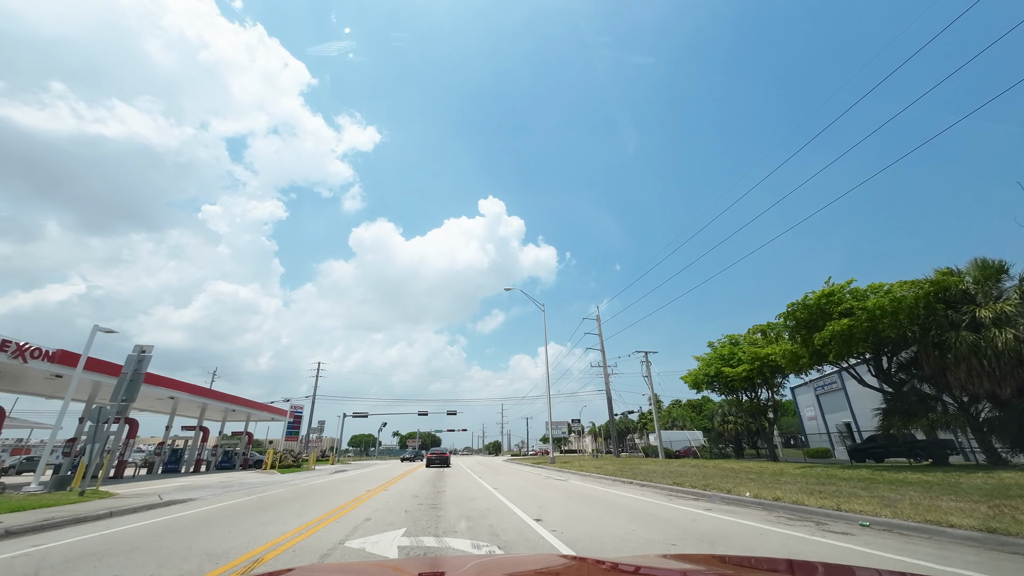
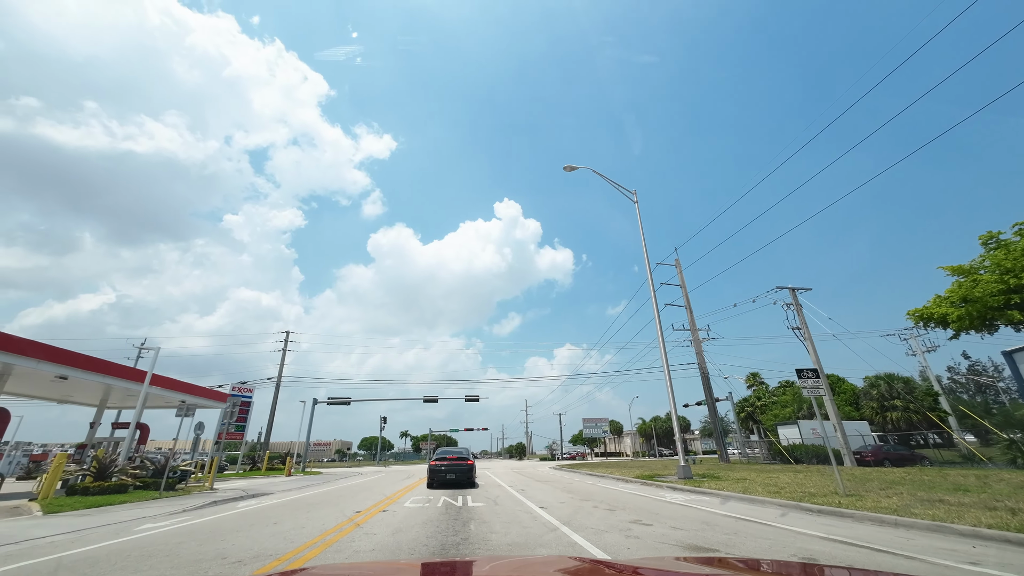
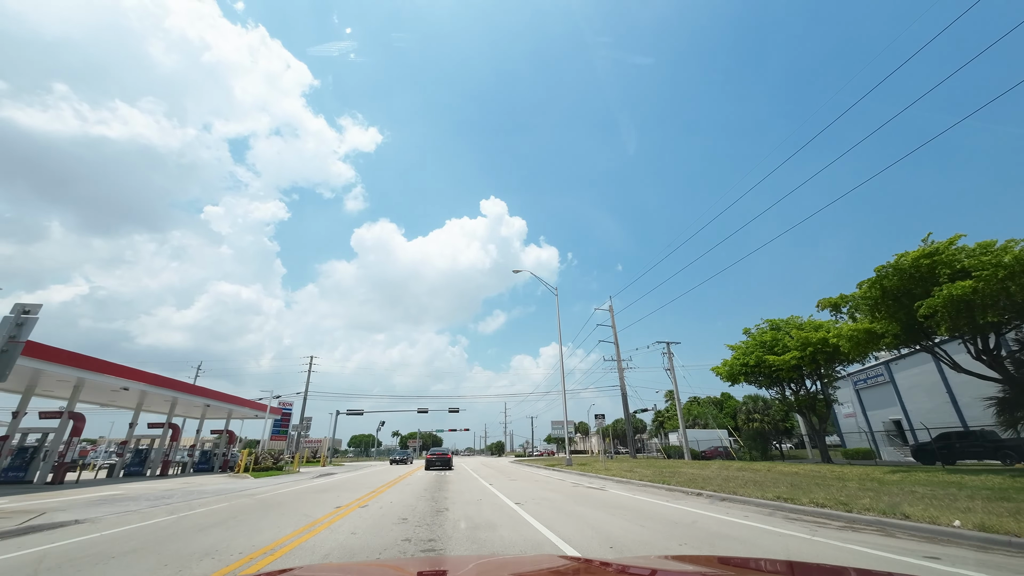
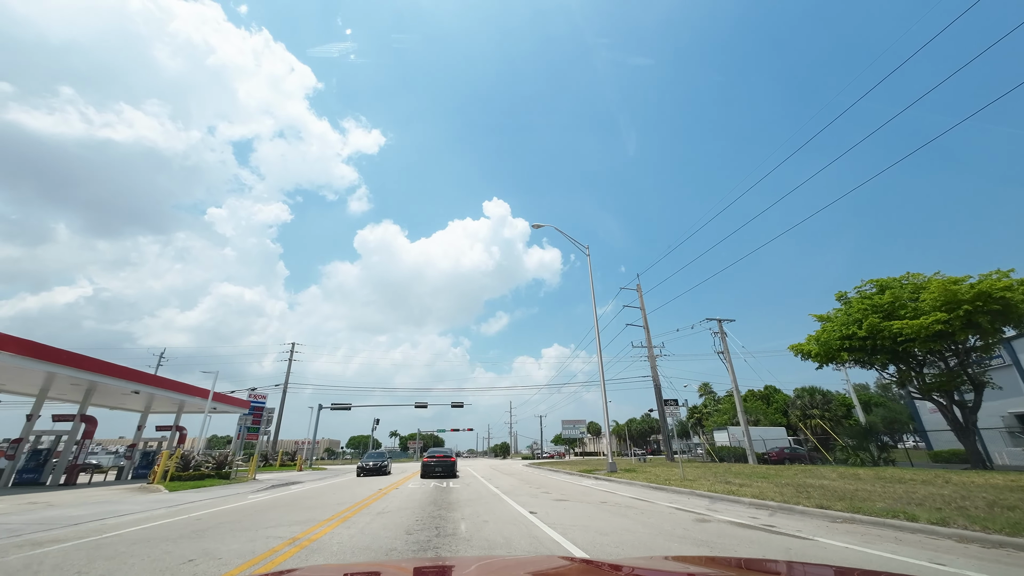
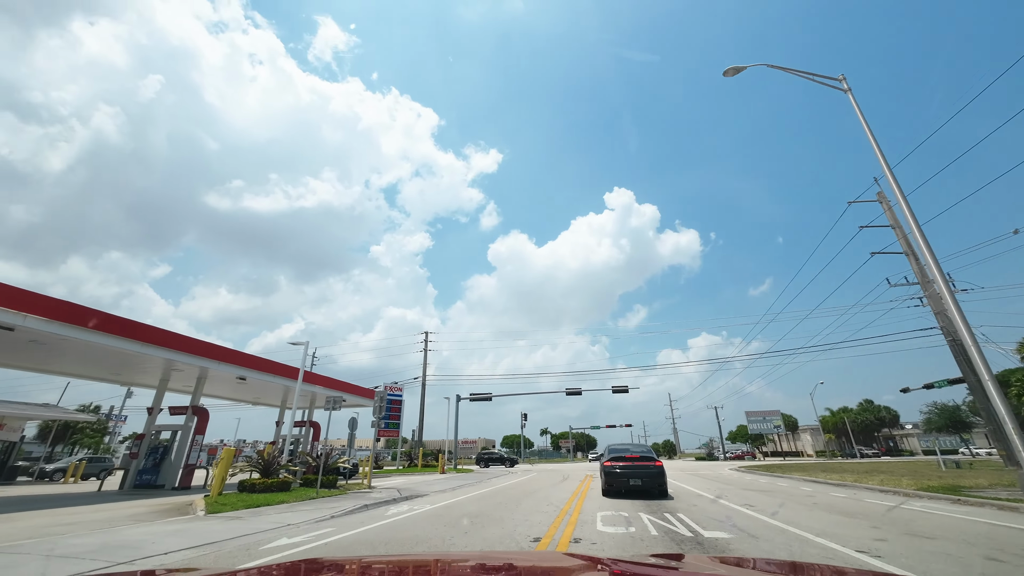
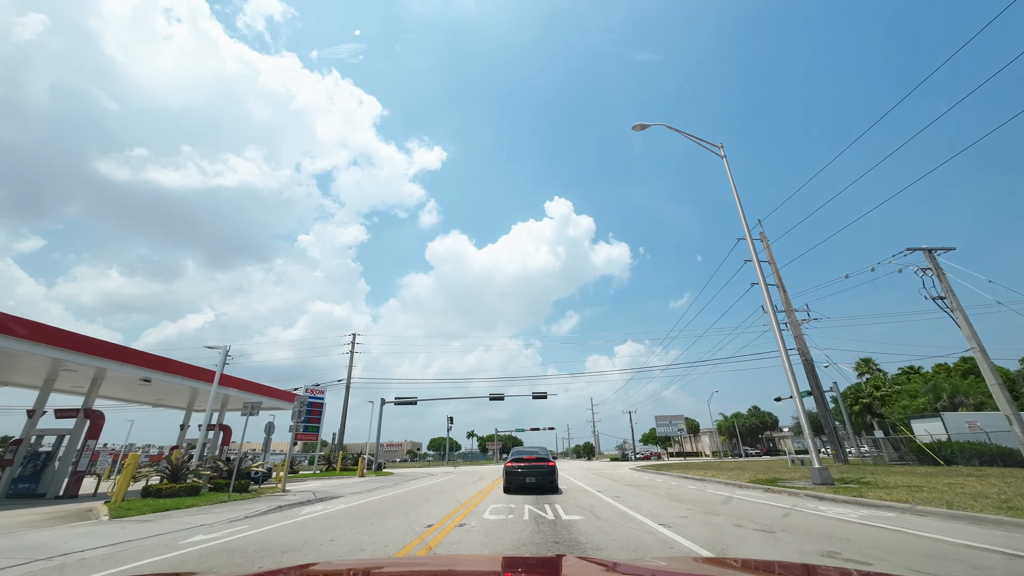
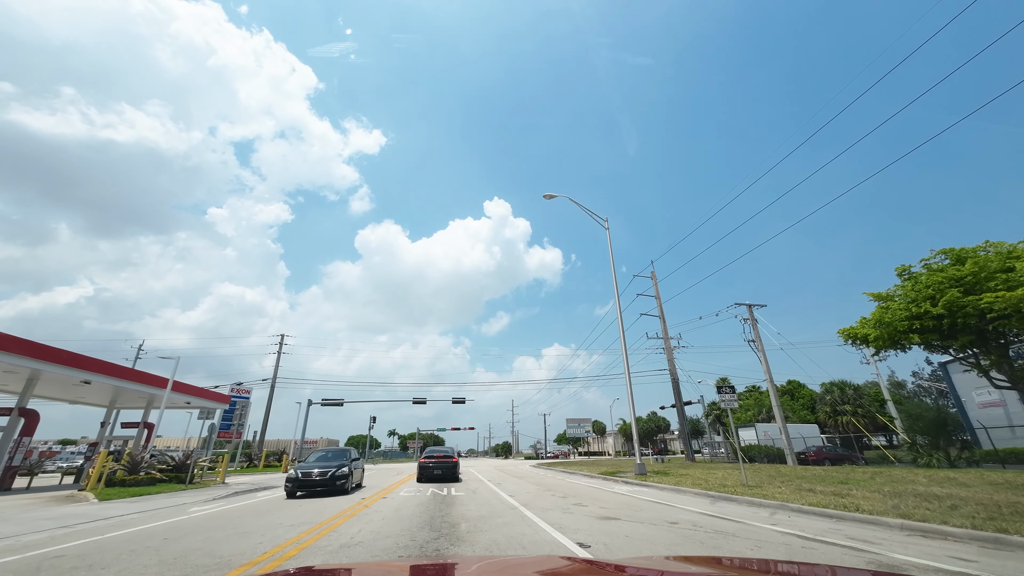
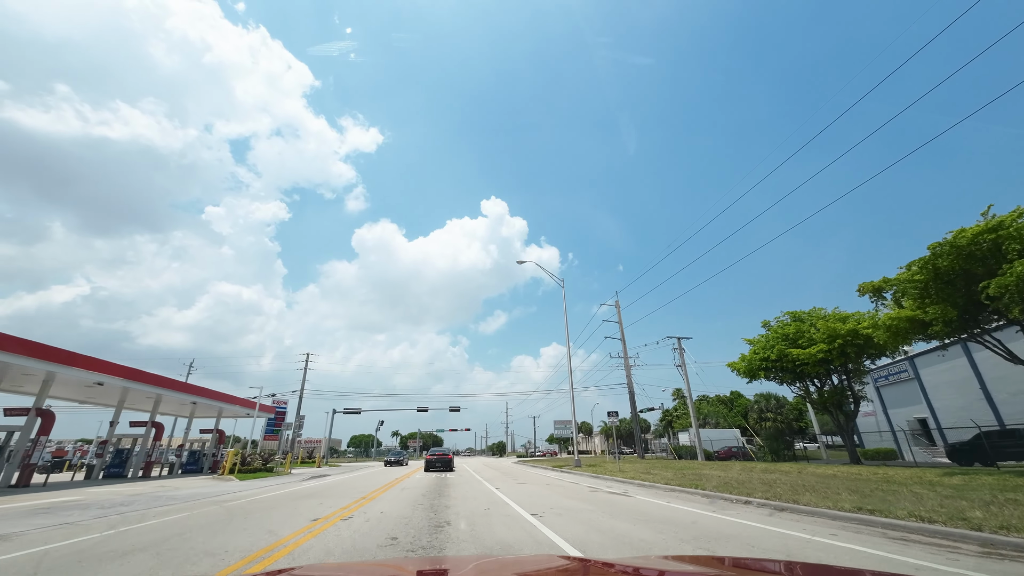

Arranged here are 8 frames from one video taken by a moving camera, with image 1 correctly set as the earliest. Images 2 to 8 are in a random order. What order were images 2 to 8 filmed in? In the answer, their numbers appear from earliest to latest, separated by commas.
3, 8, 4, 7, 2, 6, 5
